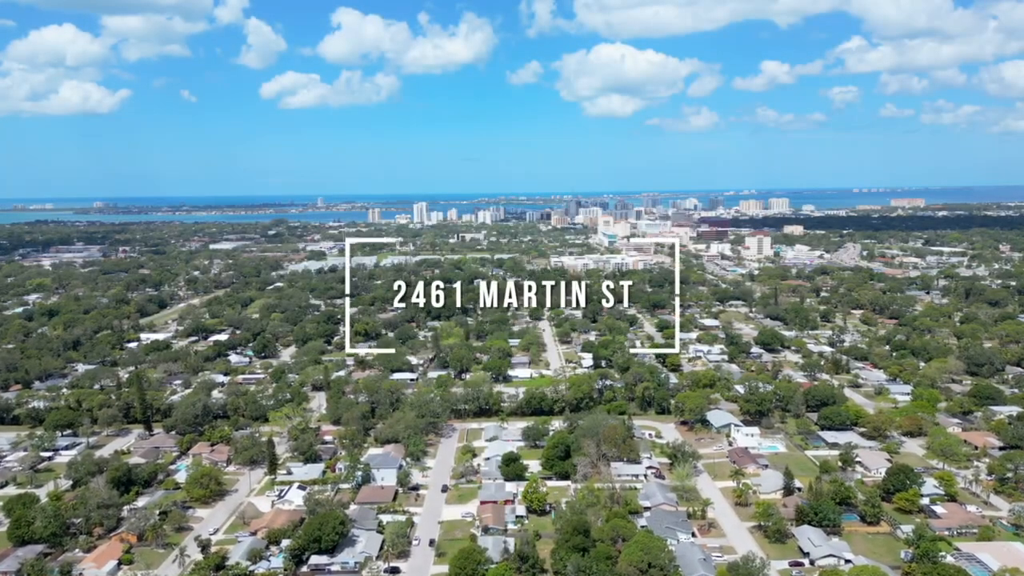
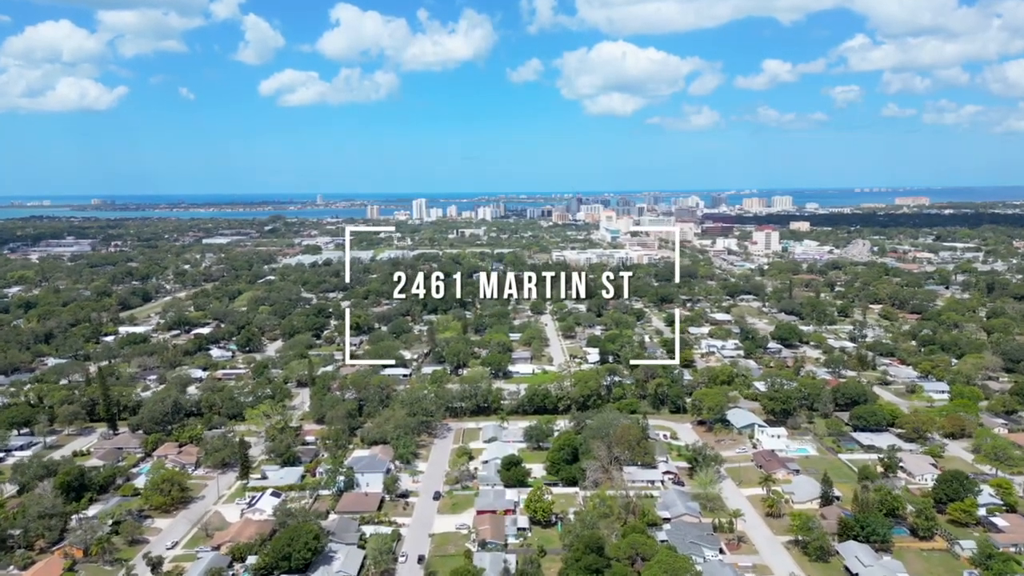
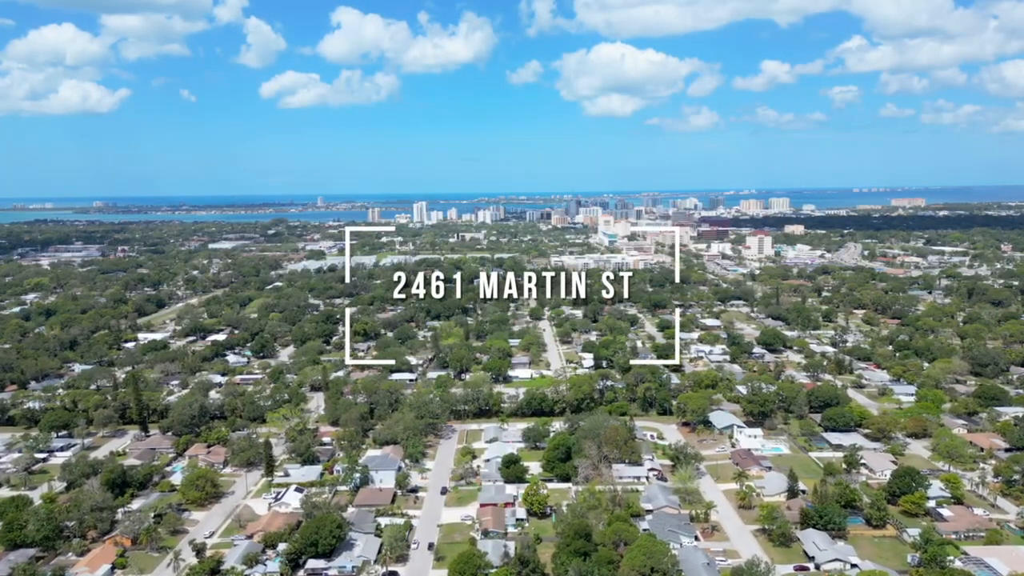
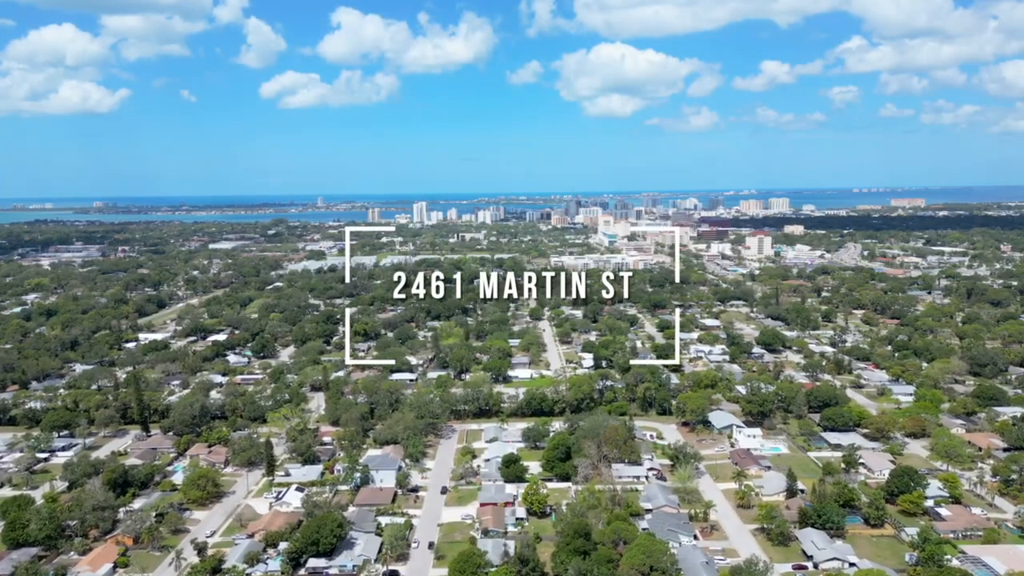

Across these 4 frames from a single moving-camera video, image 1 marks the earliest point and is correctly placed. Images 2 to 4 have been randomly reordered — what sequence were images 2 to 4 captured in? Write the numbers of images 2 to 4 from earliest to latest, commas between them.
4, 3, 2
